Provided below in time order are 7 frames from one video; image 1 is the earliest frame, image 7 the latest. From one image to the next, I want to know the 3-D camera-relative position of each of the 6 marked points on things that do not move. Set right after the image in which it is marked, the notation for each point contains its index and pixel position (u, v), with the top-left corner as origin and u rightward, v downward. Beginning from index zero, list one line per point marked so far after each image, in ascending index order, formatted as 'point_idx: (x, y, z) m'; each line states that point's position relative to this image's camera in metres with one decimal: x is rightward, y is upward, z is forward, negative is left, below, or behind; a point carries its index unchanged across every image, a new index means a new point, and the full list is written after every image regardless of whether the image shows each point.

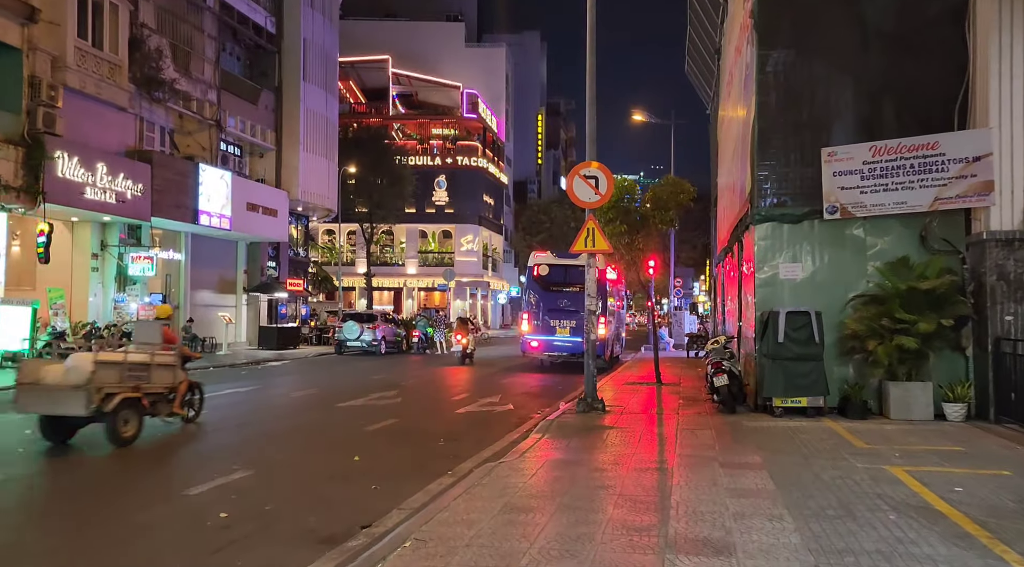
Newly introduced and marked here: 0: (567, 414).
0: (+0.9, -2.0, +14.2) m
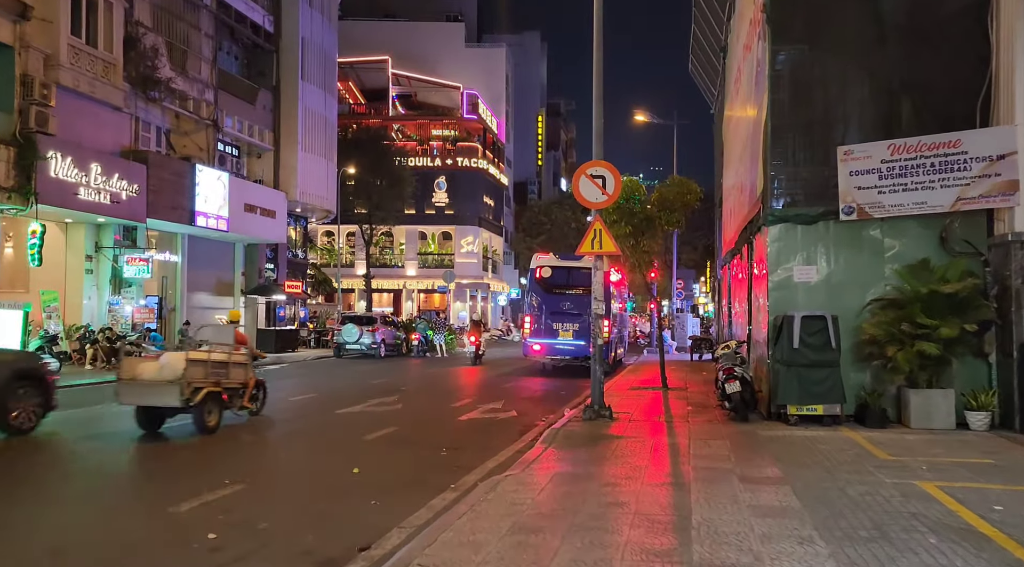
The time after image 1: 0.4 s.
0: (+0.9, -2.1, +13.7) m
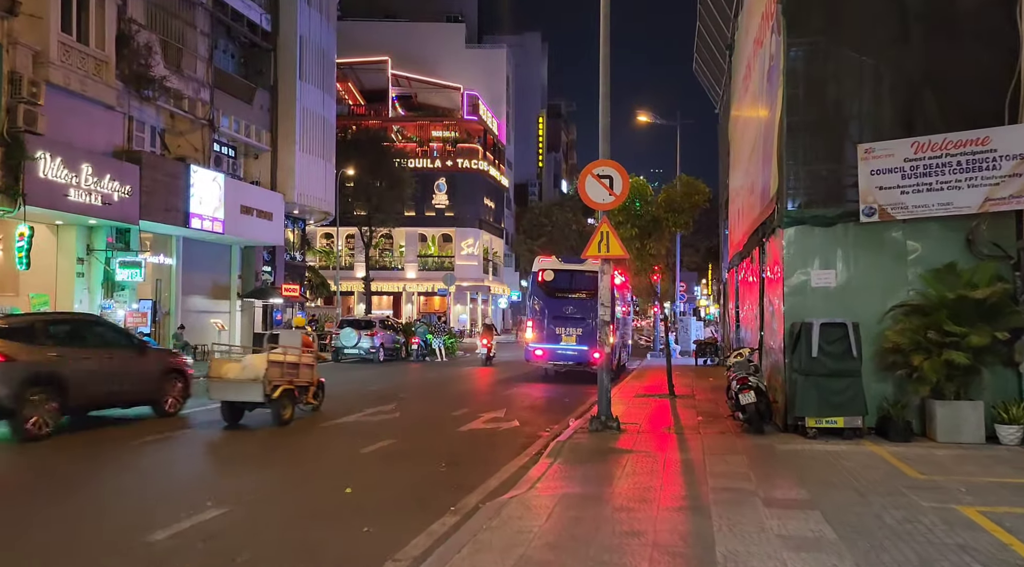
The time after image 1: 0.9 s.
0: (+1.0, -2.1, +13.1) m
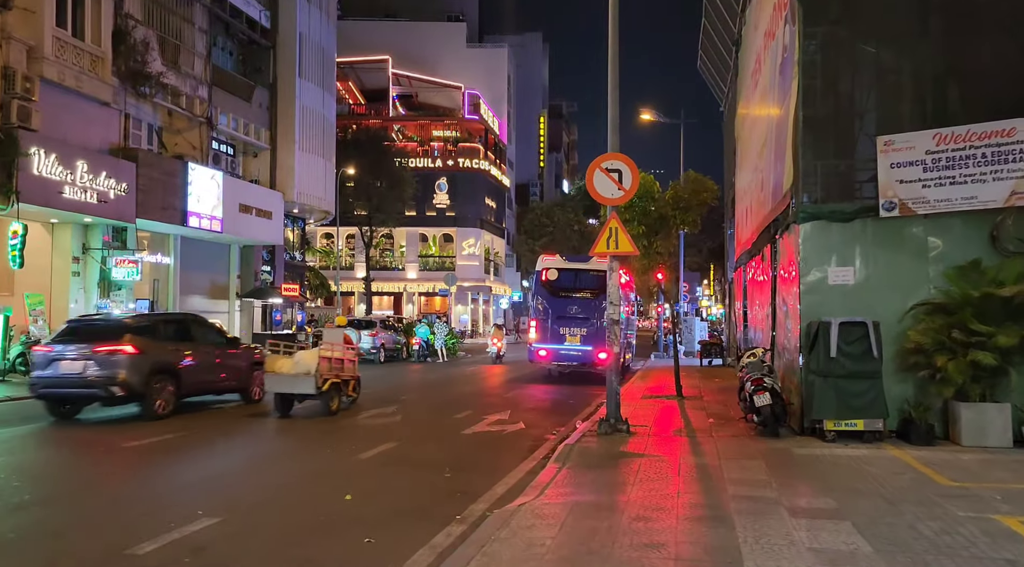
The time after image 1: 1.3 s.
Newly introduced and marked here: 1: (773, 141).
0: (+1.0, -2.1, +12.7) m
1: (+4.7, +2.5, +16.4) m
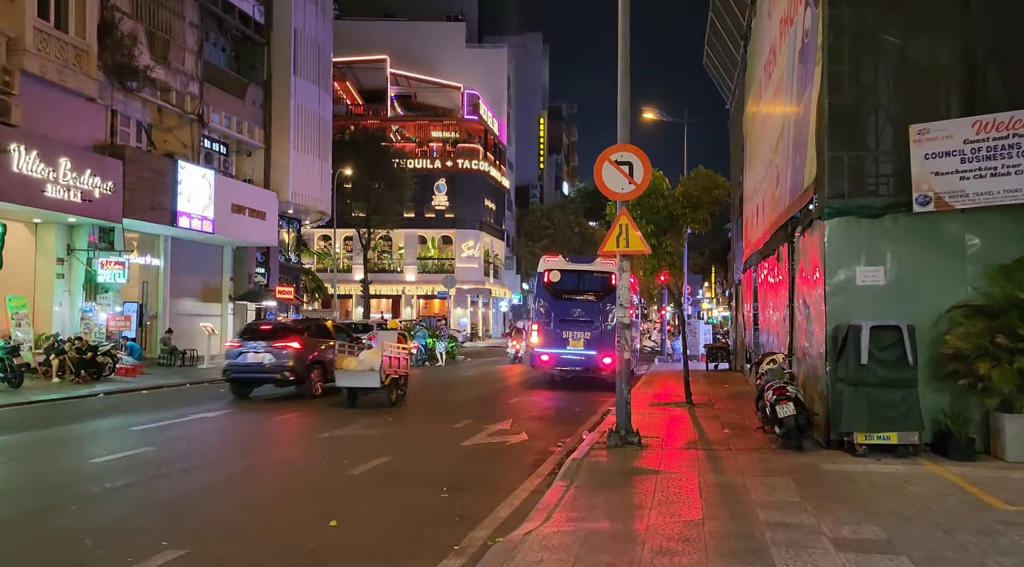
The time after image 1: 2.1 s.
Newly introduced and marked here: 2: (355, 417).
0: (+1.1, -2.1, +11.7) m
1: (+4.7, +2.5, +15.6) m
2: (-2.7, -2.3, +15.9) m
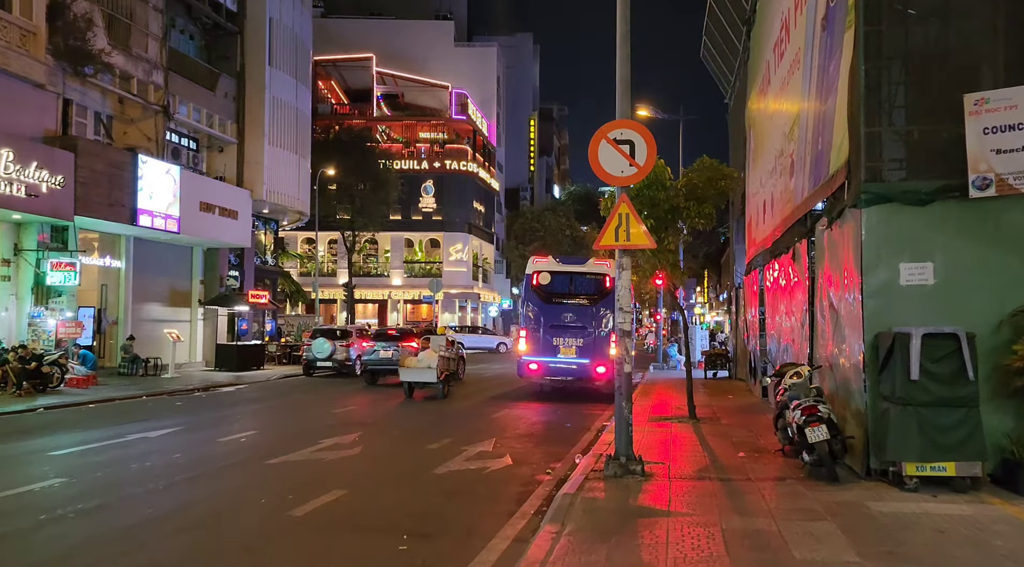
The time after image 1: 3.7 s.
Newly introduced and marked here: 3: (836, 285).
0: (+0.9, -2.1, +9.9) m
1: (+4.5, +2.5, +13.8) m
2: (-3.0, -2.3, +14.0) m
3: (+3.9, 0.0, +11.0) m
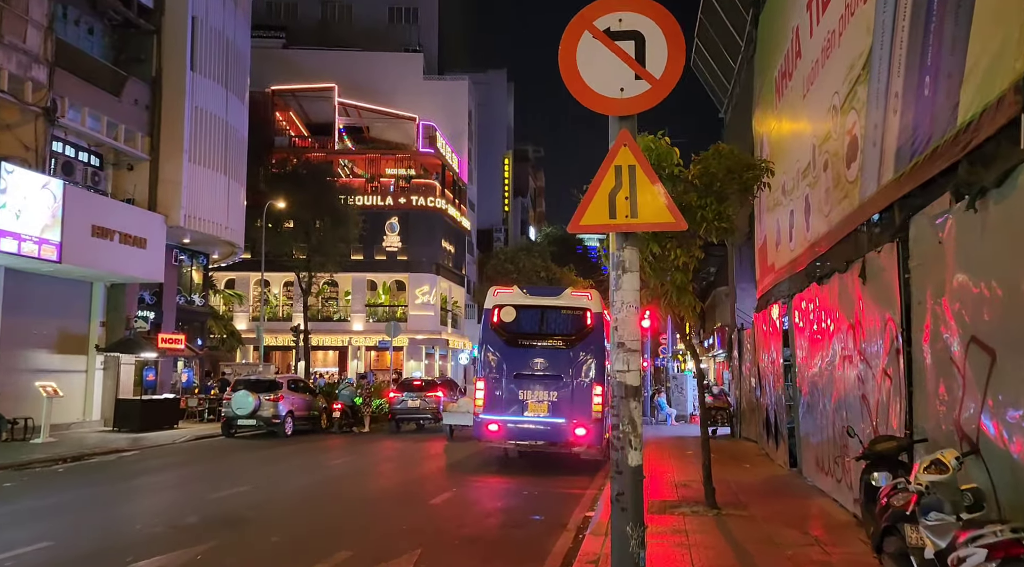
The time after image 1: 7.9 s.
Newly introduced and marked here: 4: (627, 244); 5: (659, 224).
0: (+0.3, -2.2, +5.0) m
1: (+3.8, +2.2, +9.2) m
2: (-3.6, -2.6, +9.0) m
3: (+3.3, -0.2, +6.2) m
4: (+0.8, +0.2, +6.0) m
5: (+0.9, +0.3, +5.7) m
